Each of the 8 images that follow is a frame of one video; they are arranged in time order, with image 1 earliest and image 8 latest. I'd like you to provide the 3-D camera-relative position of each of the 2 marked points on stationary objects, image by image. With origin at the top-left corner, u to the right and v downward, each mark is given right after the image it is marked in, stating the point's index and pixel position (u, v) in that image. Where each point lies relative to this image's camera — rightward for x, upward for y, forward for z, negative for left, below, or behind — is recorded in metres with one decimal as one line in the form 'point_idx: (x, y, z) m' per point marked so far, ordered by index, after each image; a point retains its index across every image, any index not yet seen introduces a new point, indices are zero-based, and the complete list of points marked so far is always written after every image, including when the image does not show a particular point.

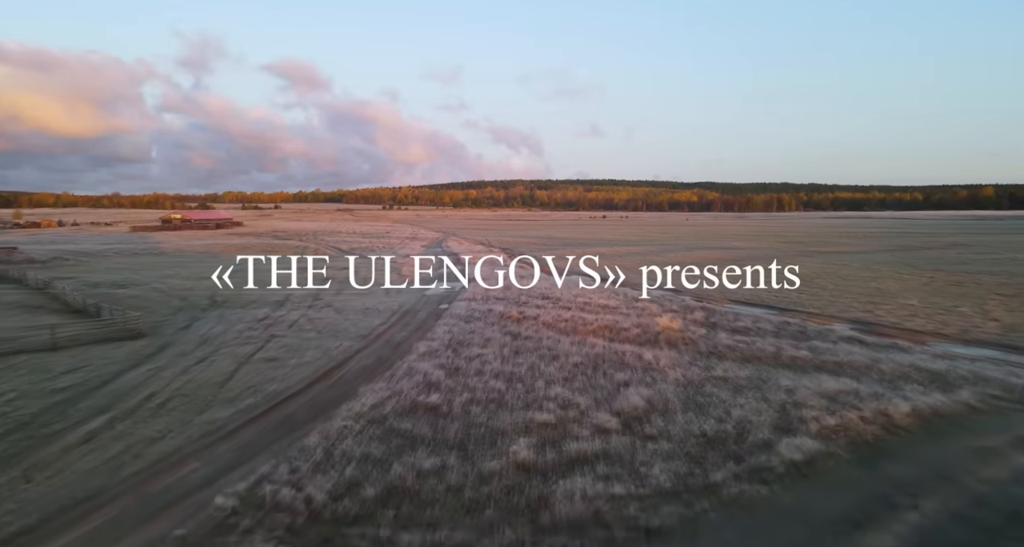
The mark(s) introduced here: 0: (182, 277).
0: (-12.2, -0.1, +15.6) m
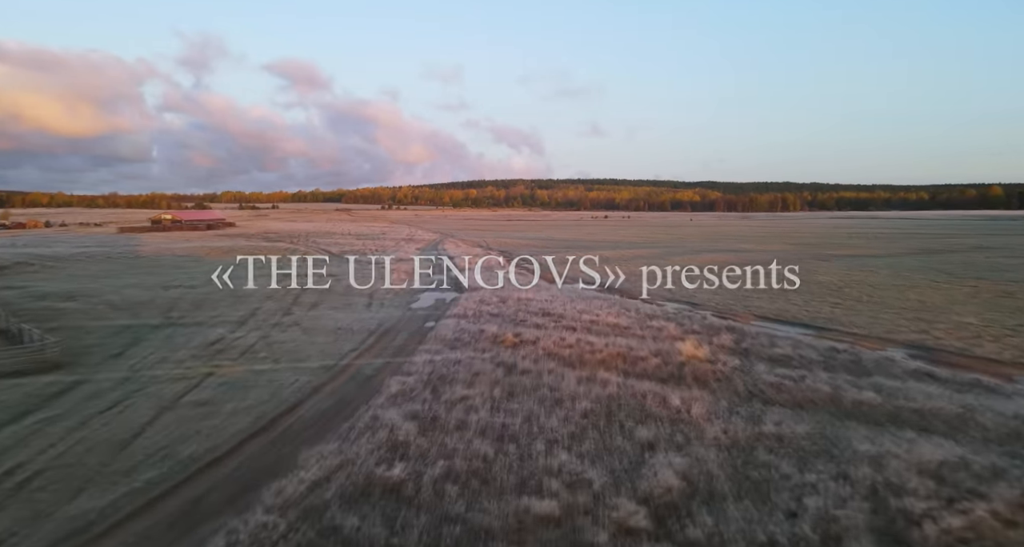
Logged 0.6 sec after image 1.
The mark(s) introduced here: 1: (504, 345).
0: (-12.3, -0.4, +14.2) m
1: (-0.1, -1.4, +8.0) m
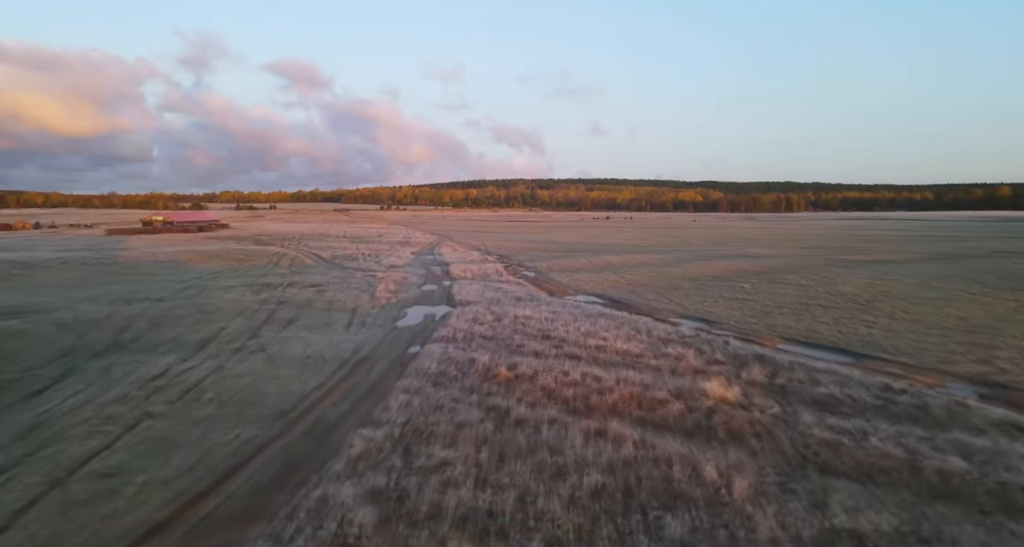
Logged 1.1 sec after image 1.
0: (-12.4, -0.8, +13.0) m
1: (-0.2, -1.7, +6.7) m
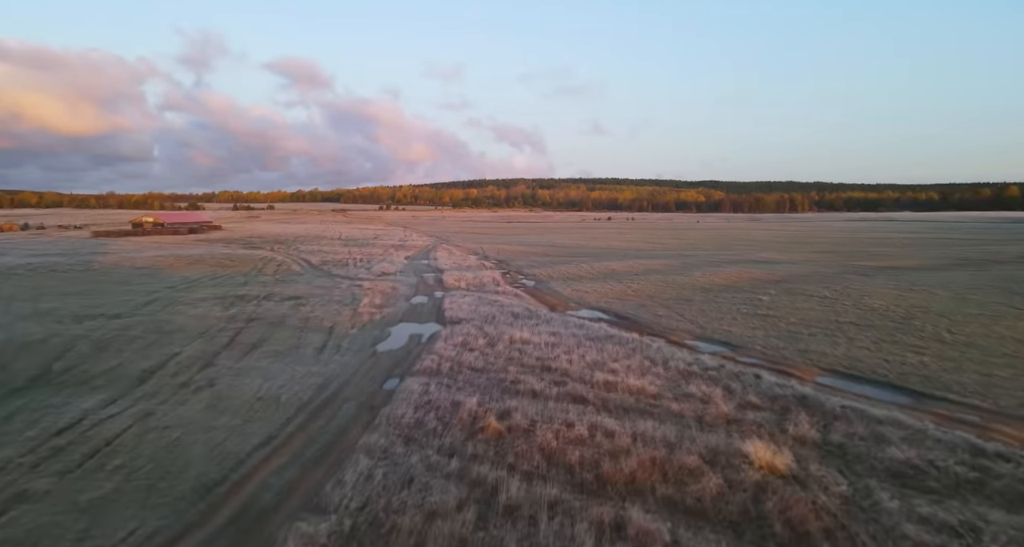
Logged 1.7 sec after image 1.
0: (-12.5, -1.1, +11.7) m
1: (-0.4, -2.1, +5.4) m
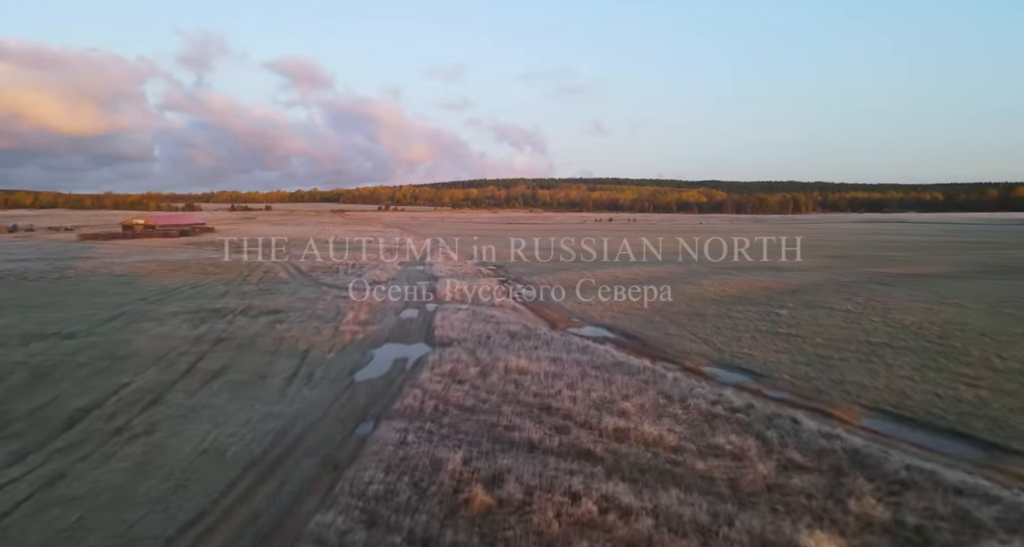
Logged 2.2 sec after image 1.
0: (-12.6, -1.5, +10.5) m
1: (-0.5, -2.5, +4.3) m
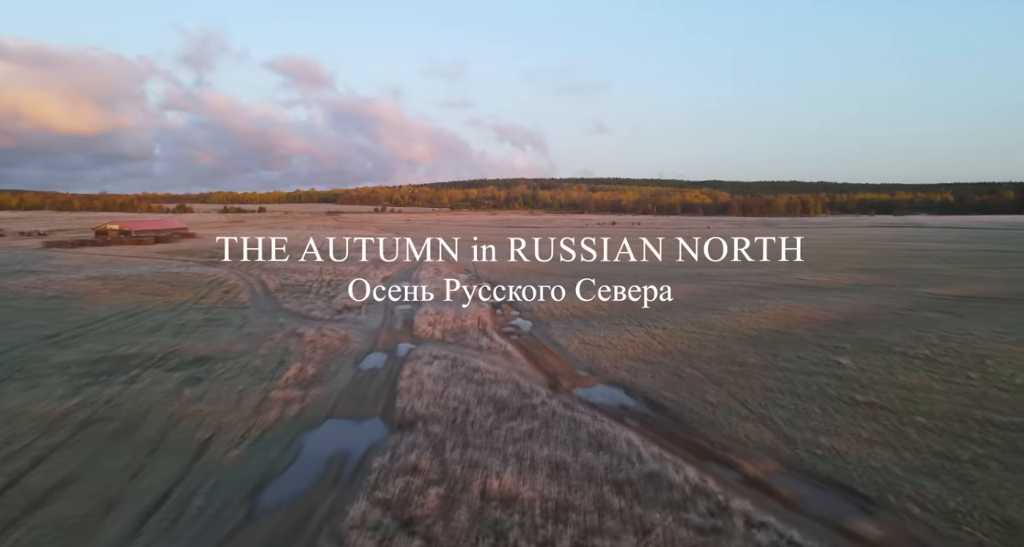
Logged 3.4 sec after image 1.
0: (-12.9, -2.5, +7.7) m
1: (-0.7, -3.5, +1.4) m
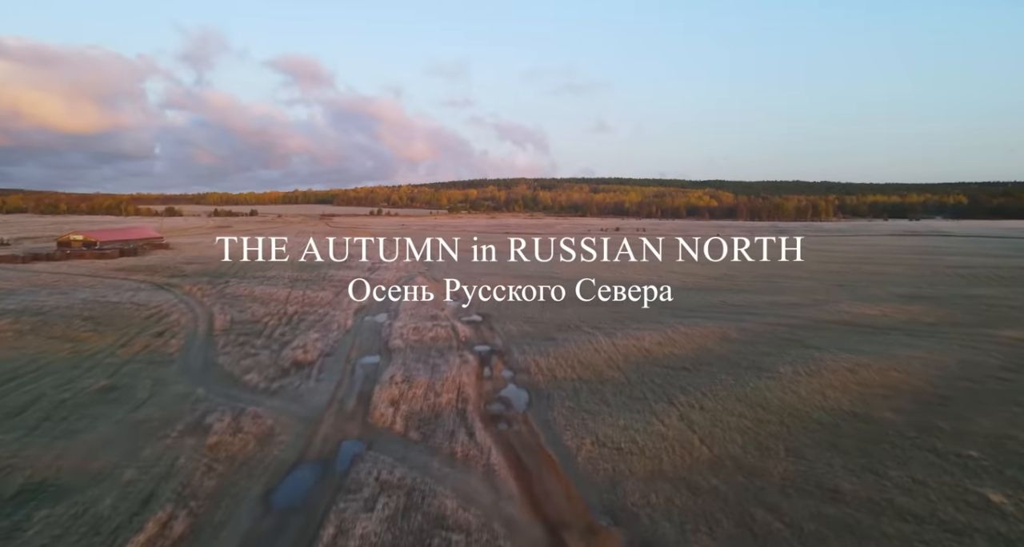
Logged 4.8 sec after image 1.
0: (-13.1, -4.0, +4.1) m
1: (-1.0, -5.1, -2.2) m
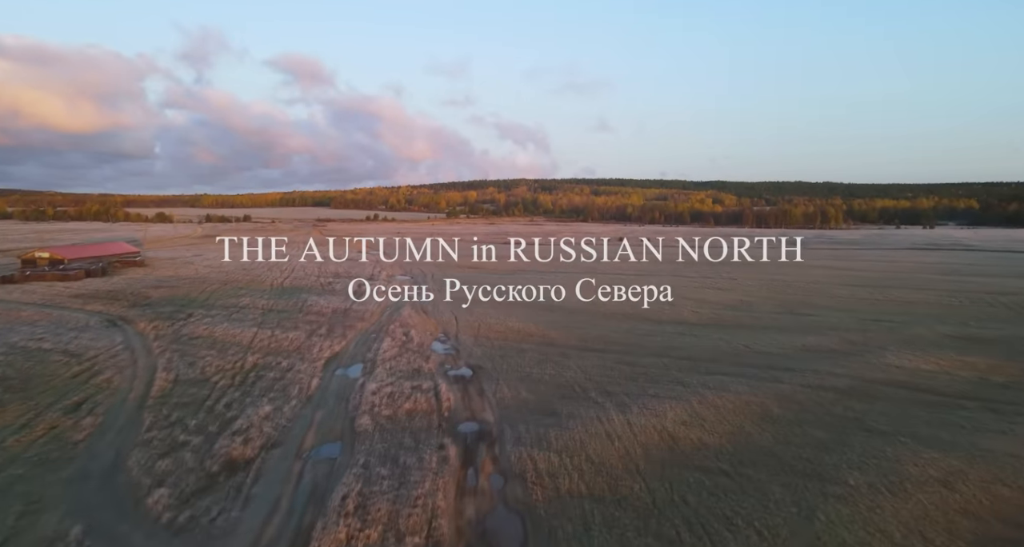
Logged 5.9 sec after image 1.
0: (-13.4, -6.0, +1.2) m
1: (-1.3, -7.0, -5.1) m
